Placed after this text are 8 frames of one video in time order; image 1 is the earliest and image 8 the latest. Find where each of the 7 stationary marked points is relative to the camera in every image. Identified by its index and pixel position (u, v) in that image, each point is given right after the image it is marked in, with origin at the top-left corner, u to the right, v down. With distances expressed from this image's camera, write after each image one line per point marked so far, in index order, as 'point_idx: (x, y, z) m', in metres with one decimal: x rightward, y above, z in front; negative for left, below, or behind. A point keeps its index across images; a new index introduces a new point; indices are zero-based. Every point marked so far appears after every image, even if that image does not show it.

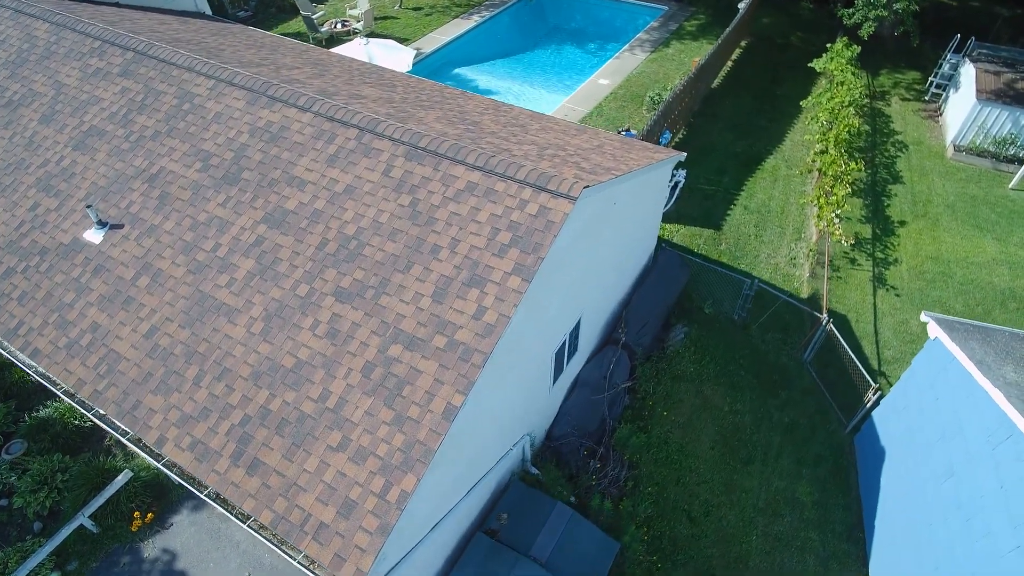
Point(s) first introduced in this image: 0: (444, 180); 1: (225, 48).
0: (-1.0, +1.6, +8.6) m
1: (-6.3, +5.3, +13.0) m
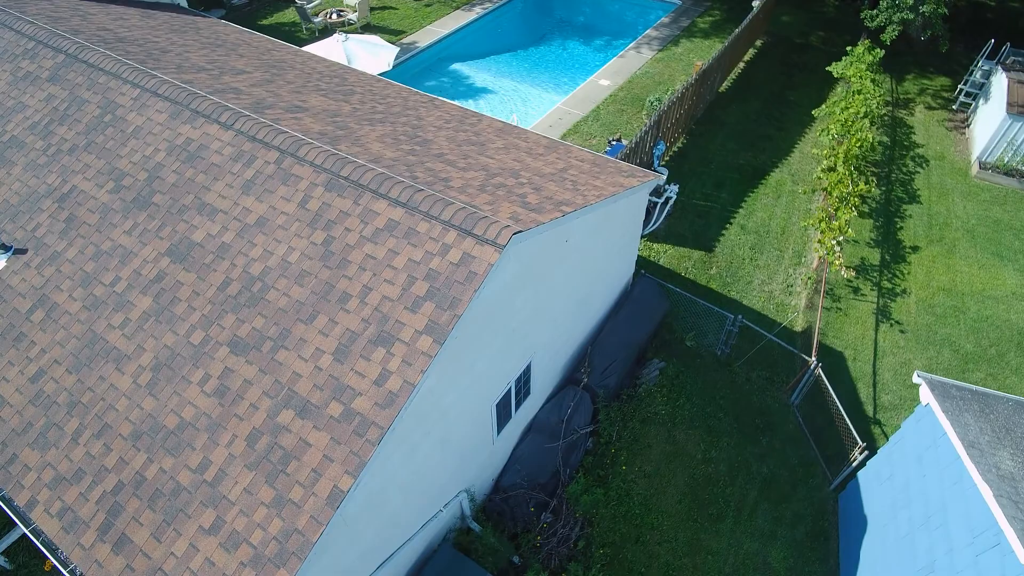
0: (-1.9, +0.9, +7.6) m
1: (-7.0, +4.9, +12.1) m
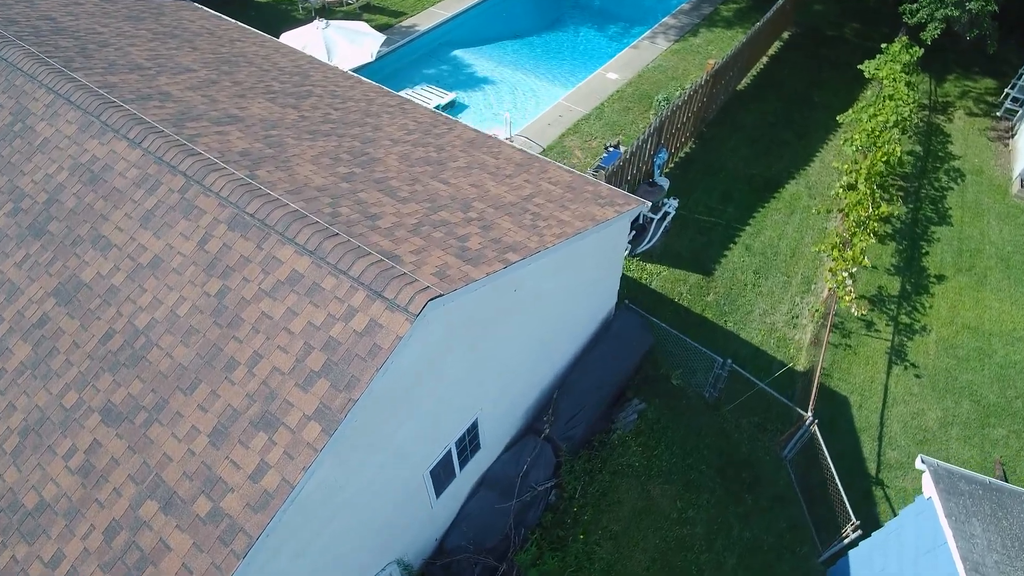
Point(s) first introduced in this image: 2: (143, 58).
0: (-2.7, +0.3, +6.5) m
1: (-7.5, +4.6, +11.1) m
2: (-6.7, +4.2, +10.7) m
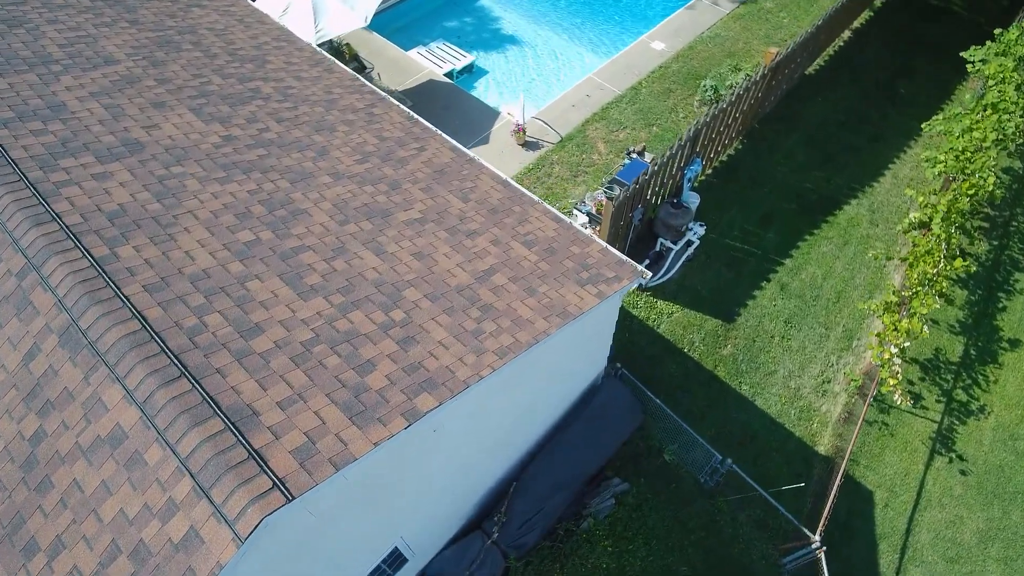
0: (-3.6, -1.0, +5.0) m
1: (-7.6, +4.2, +9.3) m
2: (-6.9, +3.7, +8.9) m
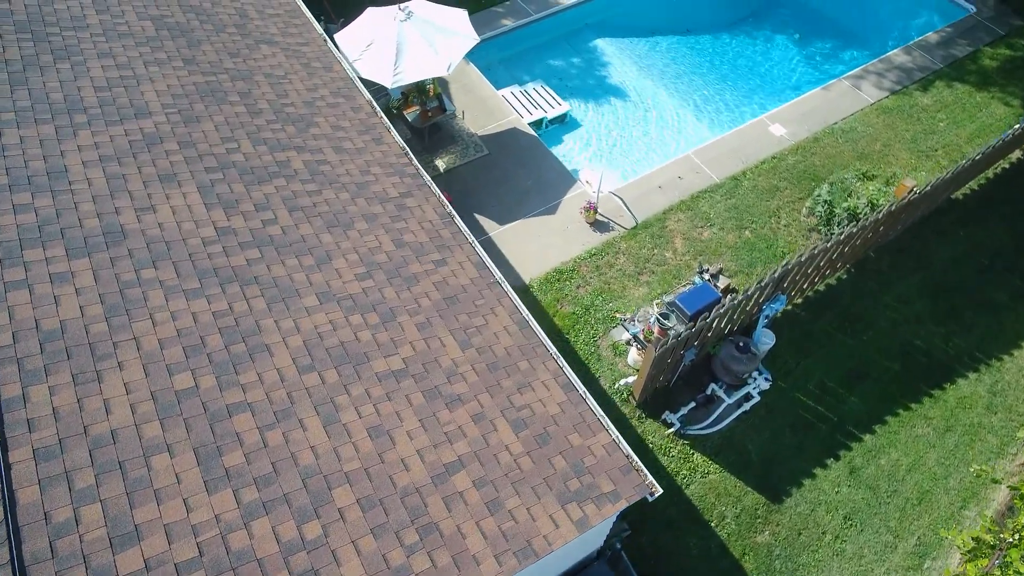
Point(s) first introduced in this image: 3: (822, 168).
0: (-4.4, -2.4, +4.4) m
1: (-6.5, +3.6, +9.0) m
2: (-6.0, +2.9, +8.6) m
3: (+7.7, +3.0, +14.7) m
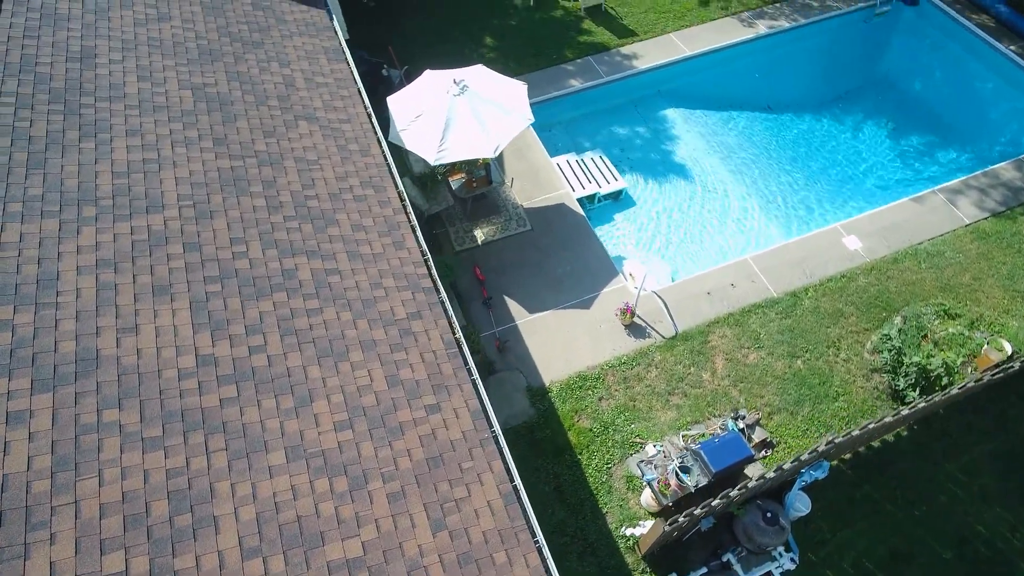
0: (-5.1, -3.8, +4.1) m
1: (-5.9, +2.4, +8.8) m
2: (-5.6, +1.7, +8.3) m
3: (+8.6, -0.2, +13.2) m
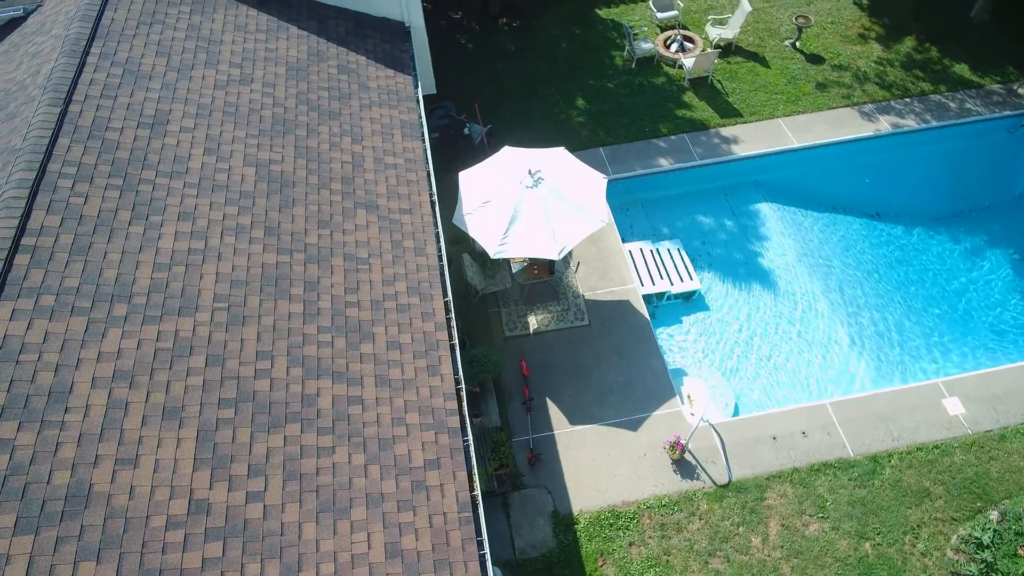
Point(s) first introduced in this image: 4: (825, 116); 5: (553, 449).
0: (-5.7, -5.0, +3.8) m
1: (-5.0, +1.2, +8.6) m
2: (-4.9, +0.4, +8.1) m
3: (+9.3, -3.7, +11.3) m
4: (+9.2, +5.0, +17.5) m
5: (+0.8, -3.2, +12.0) m
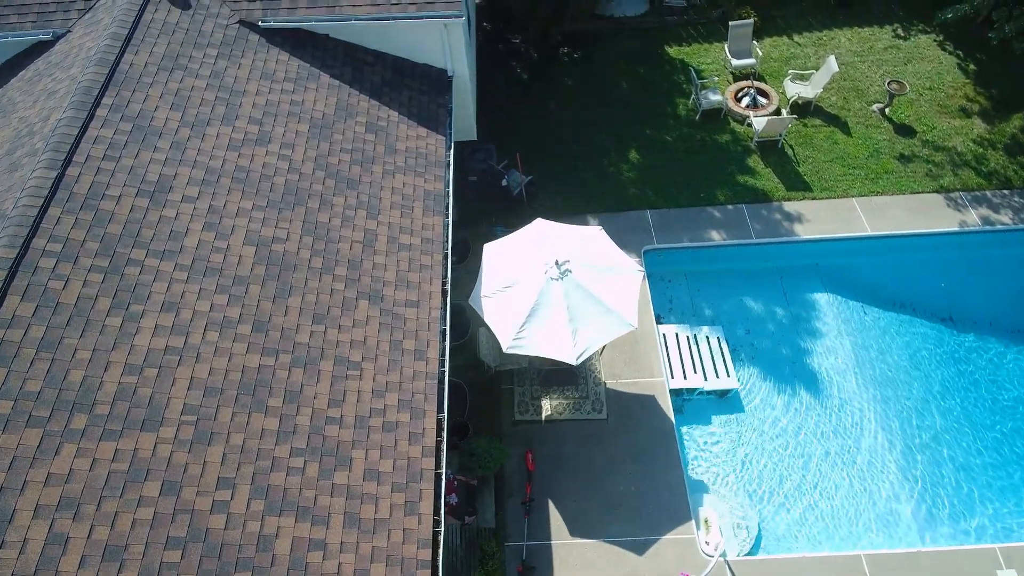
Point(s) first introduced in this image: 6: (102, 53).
0: (-6.7, -6.3, +3.5) m
1: (-4.9, -0.1, +8.0) m
2: (-4.9, -0.9, +7.5) m
3: (+8.9, -6.6, +9.7) m
4: (+10.4, +2.3, +15.6) m
5: (+0.7, -5.1, +11.1) m
6: (-6.7, +3.8, +9.7) m
